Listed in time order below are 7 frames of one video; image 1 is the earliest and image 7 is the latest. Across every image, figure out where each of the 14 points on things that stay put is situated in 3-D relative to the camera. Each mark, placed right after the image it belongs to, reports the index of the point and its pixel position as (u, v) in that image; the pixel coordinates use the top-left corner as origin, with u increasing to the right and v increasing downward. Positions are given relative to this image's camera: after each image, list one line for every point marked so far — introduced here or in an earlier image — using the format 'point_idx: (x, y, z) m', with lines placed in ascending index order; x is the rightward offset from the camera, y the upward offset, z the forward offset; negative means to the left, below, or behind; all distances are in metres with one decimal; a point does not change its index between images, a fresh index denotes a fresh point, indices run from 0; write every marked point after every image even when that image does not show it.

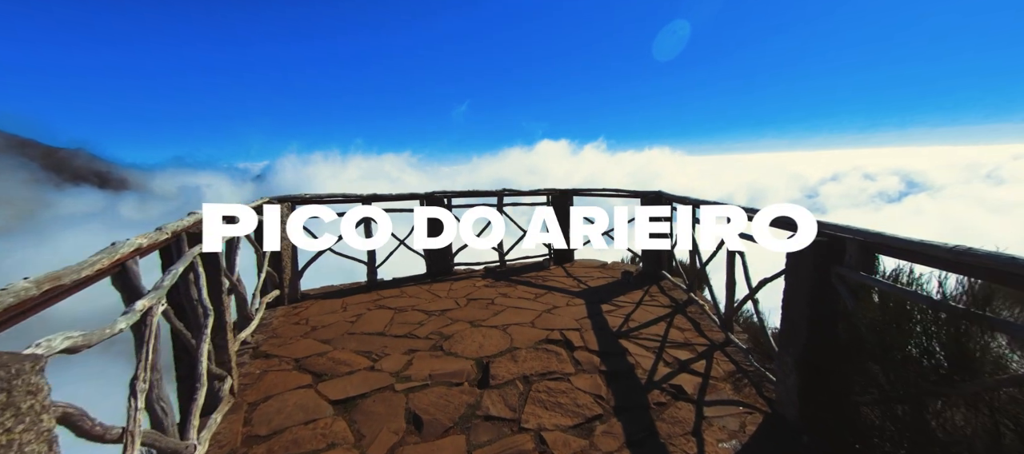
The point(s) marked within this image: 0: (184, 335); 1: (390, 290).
0: (-1.9, -0.6, +2.3) m
1: (-1.7, -0.9, +5.7) m
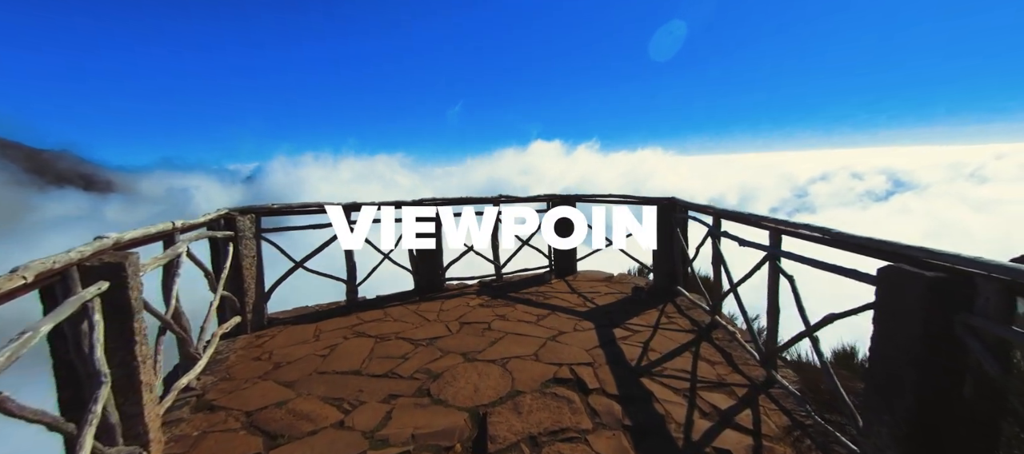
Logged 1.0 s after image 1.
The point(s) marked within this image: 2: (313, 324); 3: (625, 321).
0: (-1.8, -0.8, +1.6) m
1: (-1.7, -1.1, +5.0) m
2: (-2.3, -1.1, +4.7) m
3: (+1.3, -1.1, +4.7) m
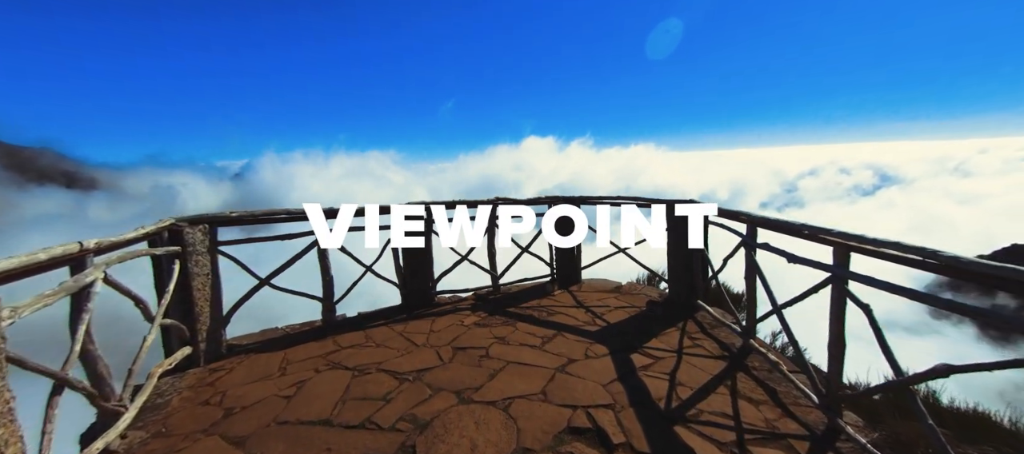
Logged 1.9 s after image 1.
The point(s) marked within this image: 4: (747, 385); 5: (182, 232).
0: (-1.8, -0.9, +1.0) m
1: (-1.7, -1.2, +4.4) m
2: (-2.2, -1.2, +4.0) m
3: (+1.3, -1.2, +4.1) m
4: (+1.9, -1.3, +3.3) m
5: (-2.9, 0.0, +3.6) m
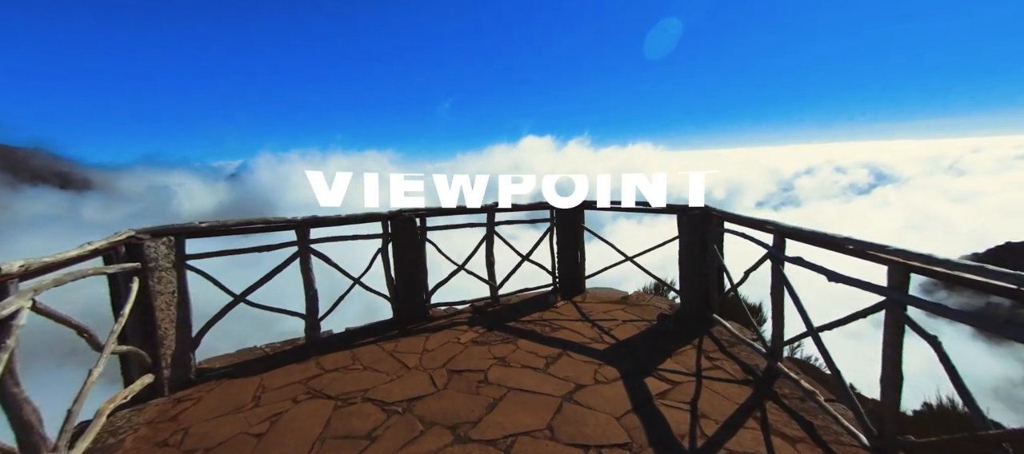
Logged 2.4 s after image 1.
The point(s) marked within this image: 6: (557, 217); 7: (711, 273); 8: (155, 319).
0: (-1.7, -1.0, +0.6) m
1: (-1.7, -1.3, +4.0) m
2: (-2.2, -1.3, +3.6) m
3: (+1.3, -1.3, +3.7) m
4: (+1.9, -1.3, +2.9) m
5: (-2.9, -0.1, +3.2) m
6: (+0.6, +0.1, +6.0) m
7: (+2.2, -0.5, +4.6) m
8: (-2.8, -0.7, +3.3) m
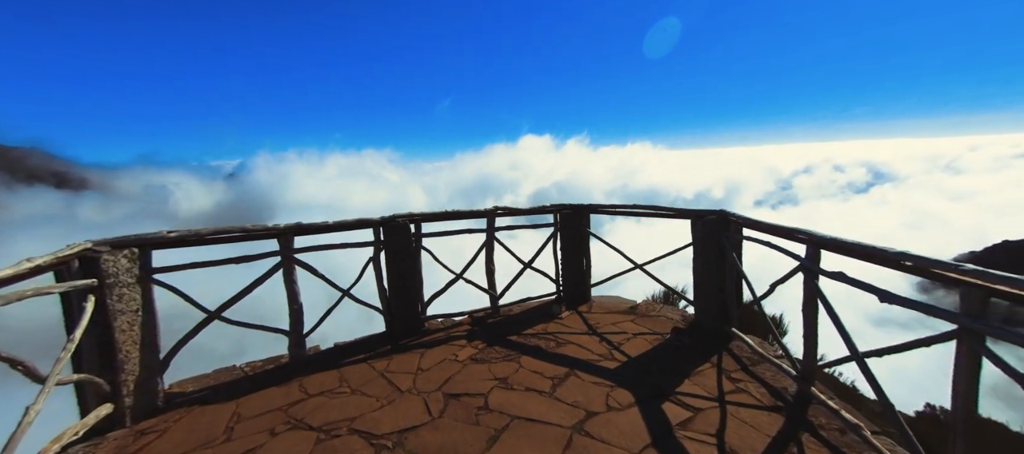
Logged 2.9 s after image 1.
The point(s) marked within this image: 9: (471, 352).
0: (-1.7, -1.1, +0.2) m
1: (-1.7, -1.3, +3.6) m
2: (-2.2, -1.4, +3.3) m
3: (+1.3, -1.3, +3.4) m
4: (+1.9, -1.4, +2.6) m
5: (-2.9, -0.2, +2.9) m
6: (+0.7, +0.1, +5.6) m
7: (+2.2, -0.6, +4.3) m
8: (-2.8, -0.8, +2.9) m
9: (-0.4, -1.2, +4.2) m
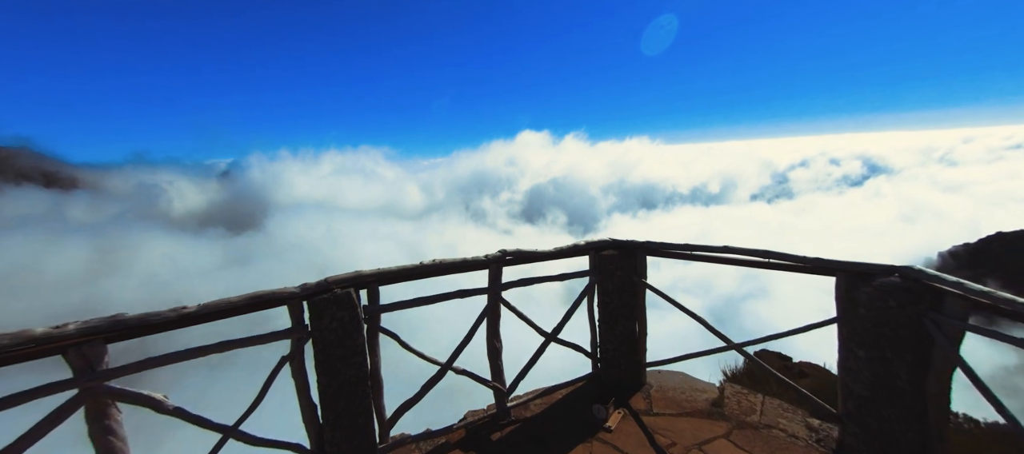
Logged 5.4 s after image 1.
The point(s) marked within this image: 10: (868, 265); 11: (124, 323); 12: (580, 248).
0: (-1.5, -1.6, -1.7) m
1: (-1.5, -1.8, +1.7) m
2: (-2.0, -1.9, +1.3) m
3: (+1.5, -1.8, +1.5) m
4: (+2.1, -1.9, +0.7) m
5: (-2.7, -0.7, +0.9) m
6: (+0.8, -0.4, +3.7) m
7: (+2.4, -1.0, +2.3) m
8: (-2.6, -1.3, +0.9) m
9: (-0.3, -1.7, +2.2) m
10: (+2.2, -0.3, +2.5) m
11: (-1.8, -0.5, +2.0) m
12: (+0.6, -0.2, +3.5) m
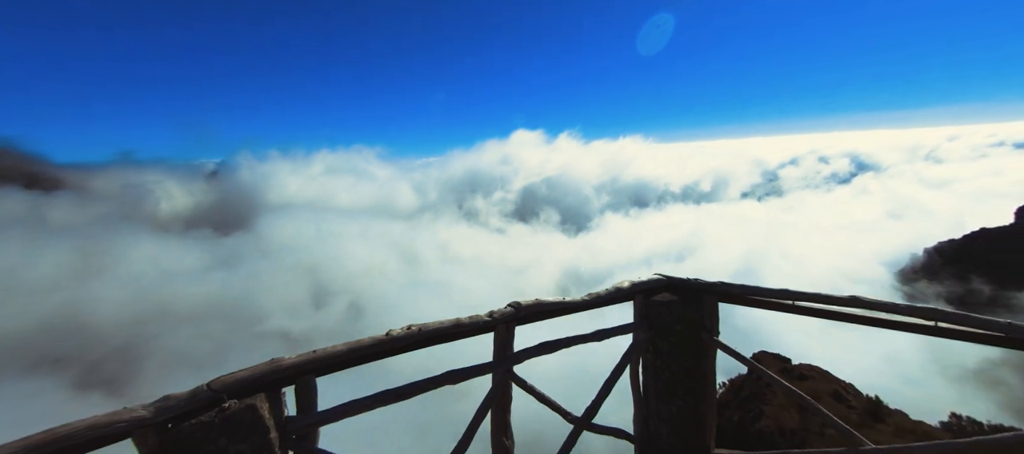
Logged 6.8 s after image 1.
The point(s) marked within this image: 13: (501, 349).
0: (-1.3, -1.8, -2.9) m
1: (-1.4, -2.0, +0.5) m
2: (-1.9, -2.1, +0.2) m
3: (+1.6, -2.0, +0.4) m
4: (+2.2, -2.1, -0.4) m
5: (-2.6, -0.9, -0.3) m
6: (+0.9, -0.6, +2.6) m
7: (+2.5, -1.2, +1.3) m
8: (-2.5, -1.5, -0.2) m
9: (-0.1, -1.9, +1.1) m
10: (+2.3, -0.5, +1.5) m
11: (-1.7, -0.7, +0.8) m
12: (+0.7, -0.4, +2.4) m
13: (0.0, -0.7, +2.1) m
